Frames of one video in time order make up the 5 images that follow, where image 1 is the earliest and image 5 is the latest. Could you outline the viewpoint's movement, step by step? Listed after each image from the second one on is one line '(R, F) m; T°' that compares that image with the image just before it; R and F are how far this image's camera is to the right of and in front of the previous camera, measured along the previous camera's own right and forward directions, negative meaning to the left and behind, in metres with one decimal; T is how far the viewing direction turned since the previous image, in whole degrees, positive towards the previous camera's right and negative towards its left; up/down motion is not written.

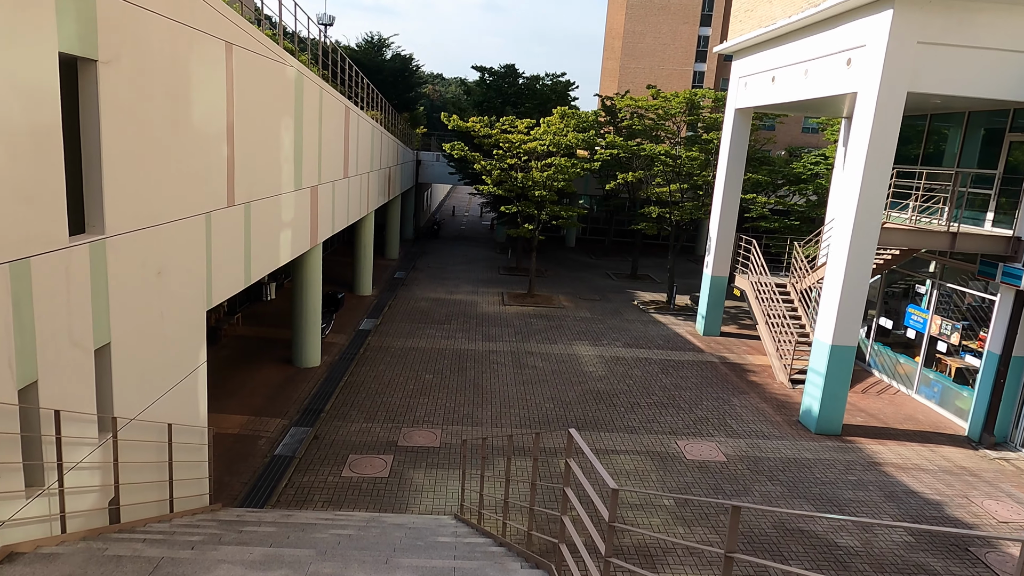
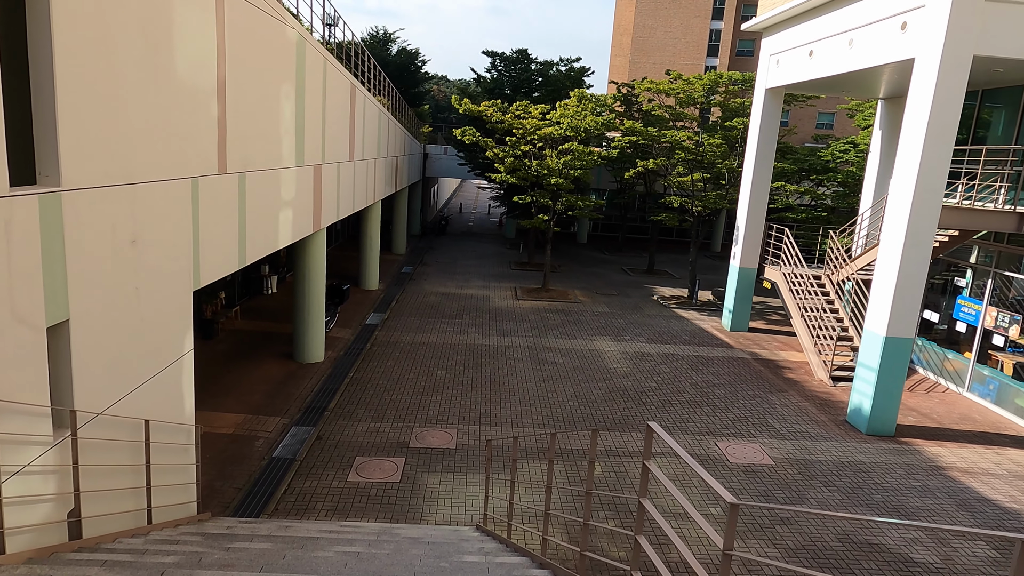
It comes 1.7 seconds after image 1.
(-0.3, +1.1) m; 0°
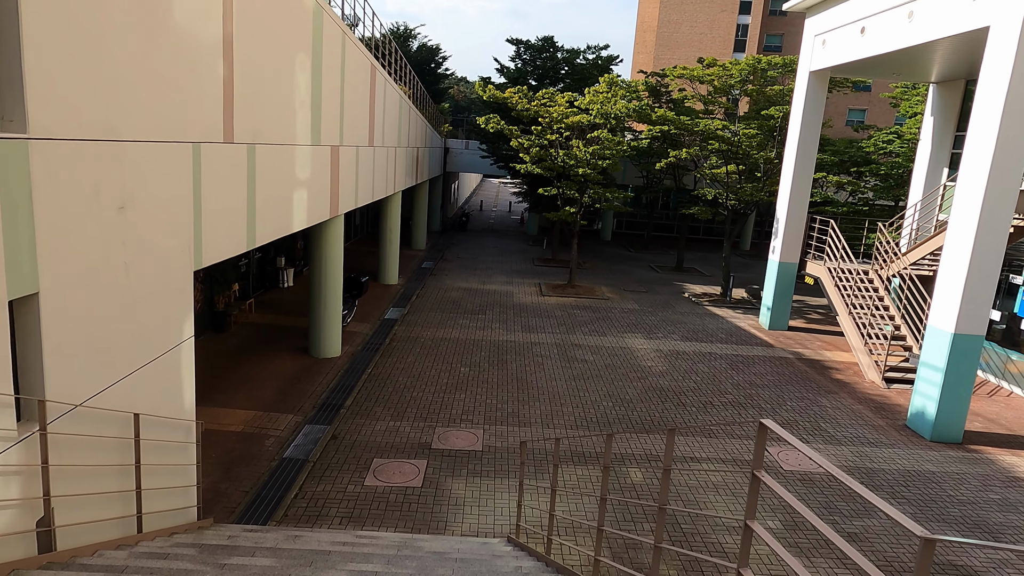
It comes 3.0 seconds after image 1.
(-0.2, +0.9) m; -2°
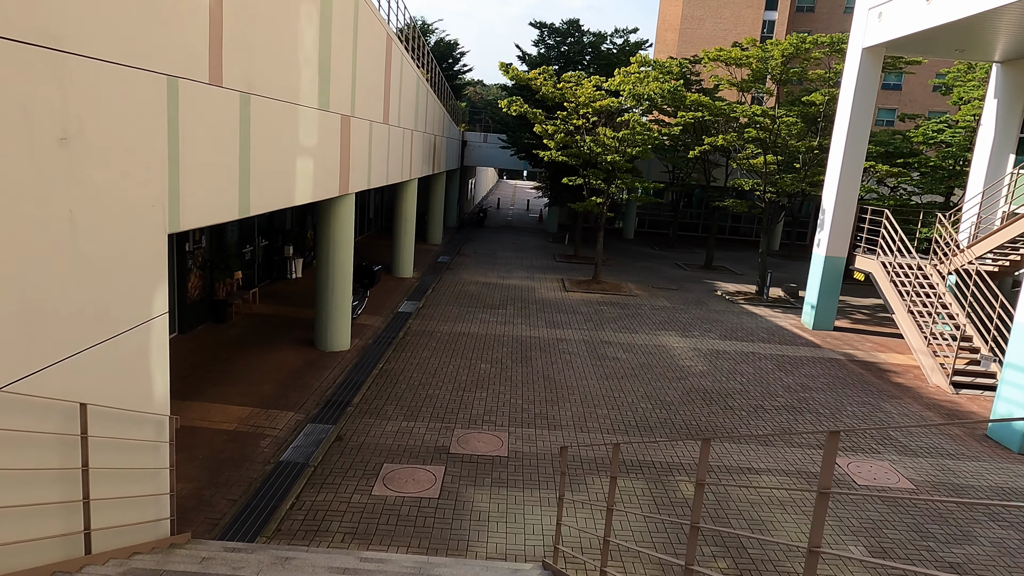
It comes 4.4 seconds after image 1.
(-0.2, +1.2) m; -1°
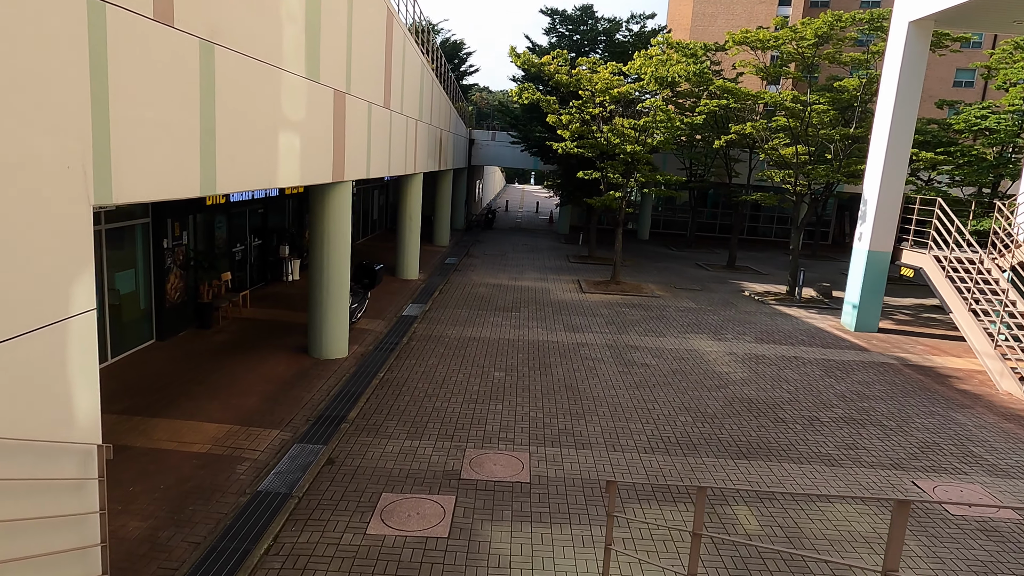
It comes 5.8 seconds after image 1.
(-0.1, +1.3) m; -1°
